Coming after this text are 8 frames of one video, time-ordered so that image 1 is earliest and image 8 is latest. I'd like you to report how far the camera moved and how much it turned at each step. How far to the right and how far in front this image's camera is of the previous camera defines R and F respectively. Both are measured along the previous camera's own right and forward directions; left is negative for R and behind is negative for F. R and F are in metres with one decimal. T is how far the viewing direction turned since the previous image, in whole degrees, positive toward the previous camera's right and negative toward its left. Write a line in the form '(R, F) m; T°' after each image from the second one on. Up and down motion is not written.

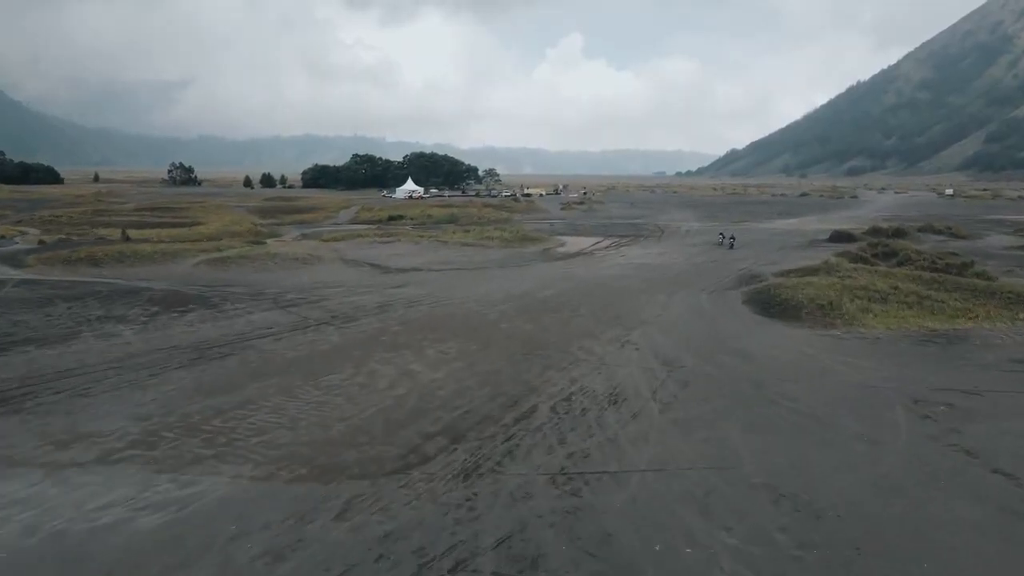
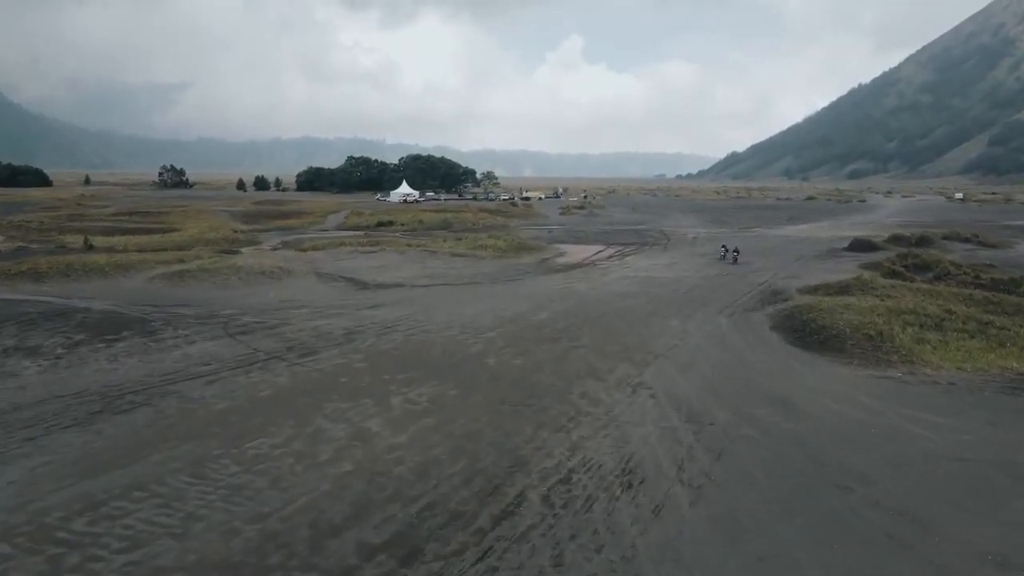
(+0.2, +3.0) m; 0°
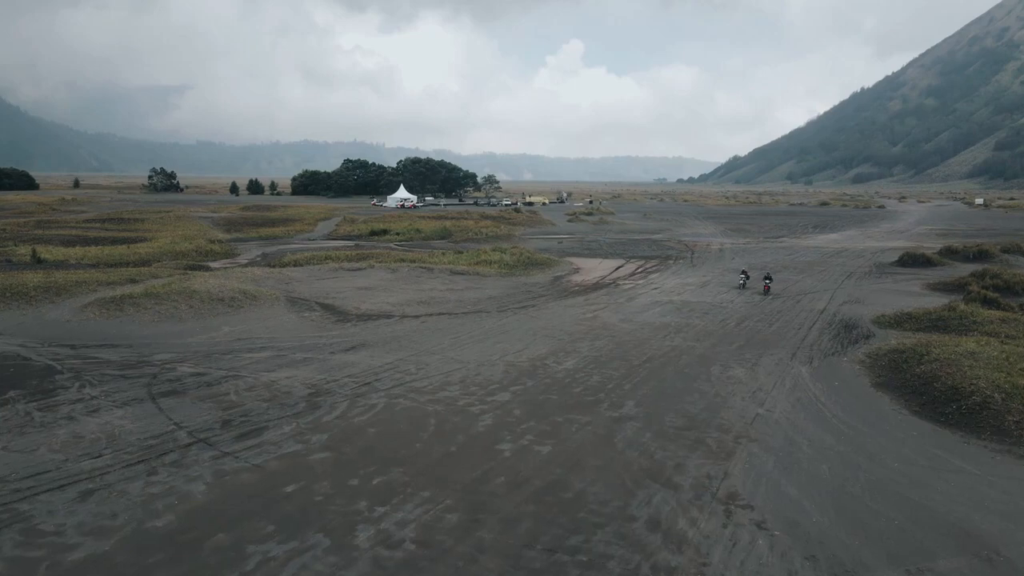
(-0.3, +4.5) m; 0°
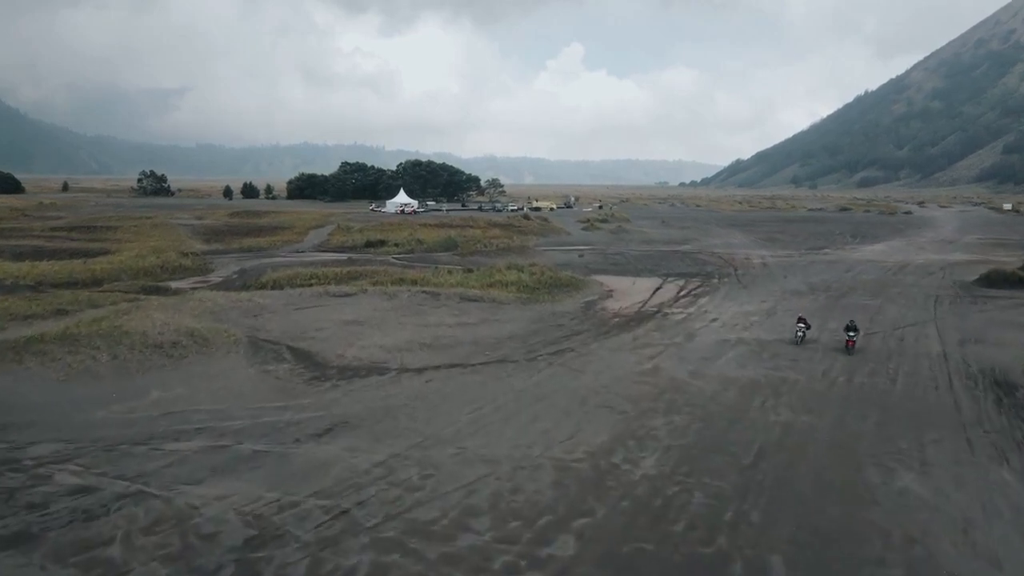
(-0.5, +5.1) m; 0°
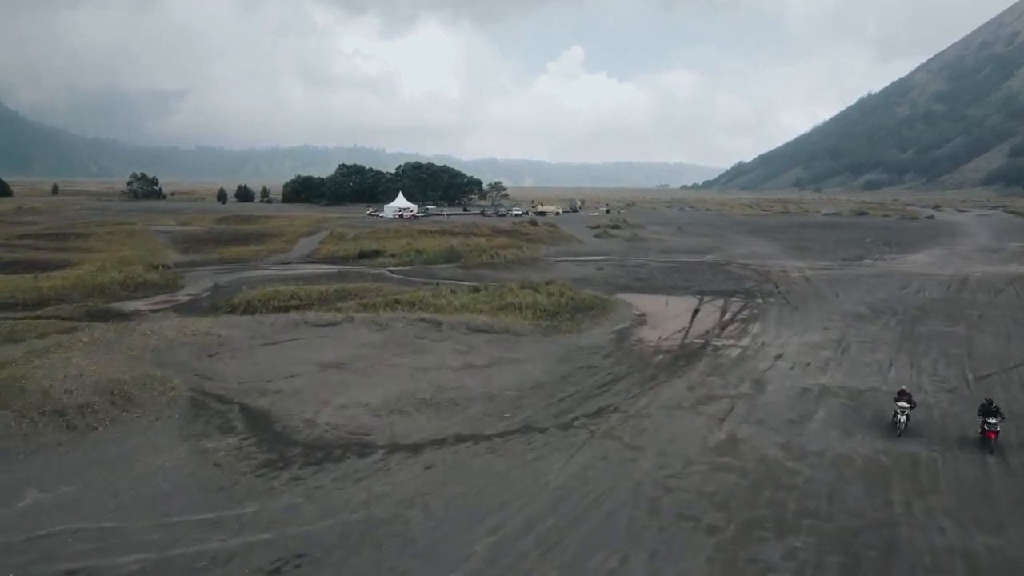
(-0.3, +4.1) m; 0°
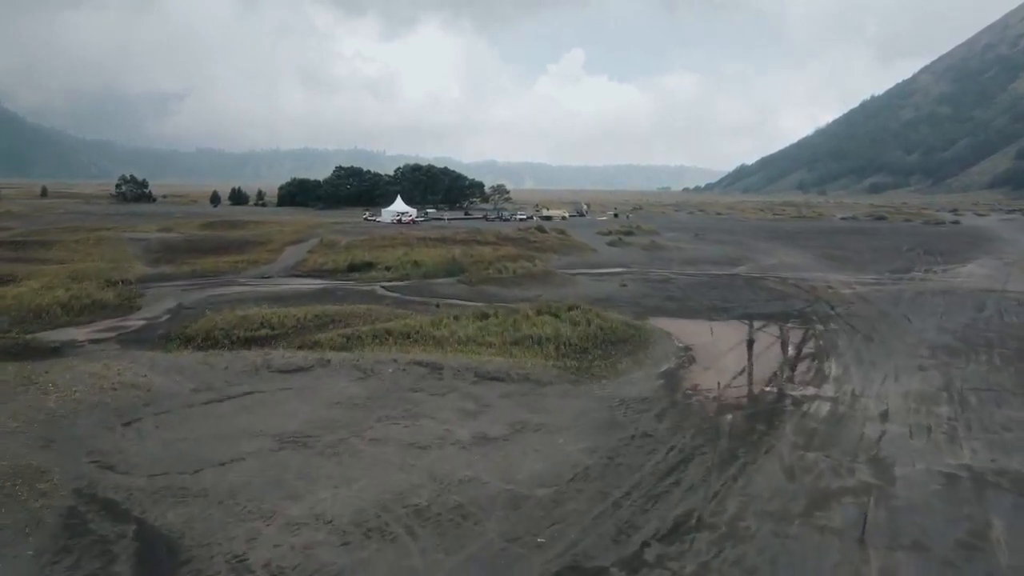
(-0.3, +4.2) m; 0°
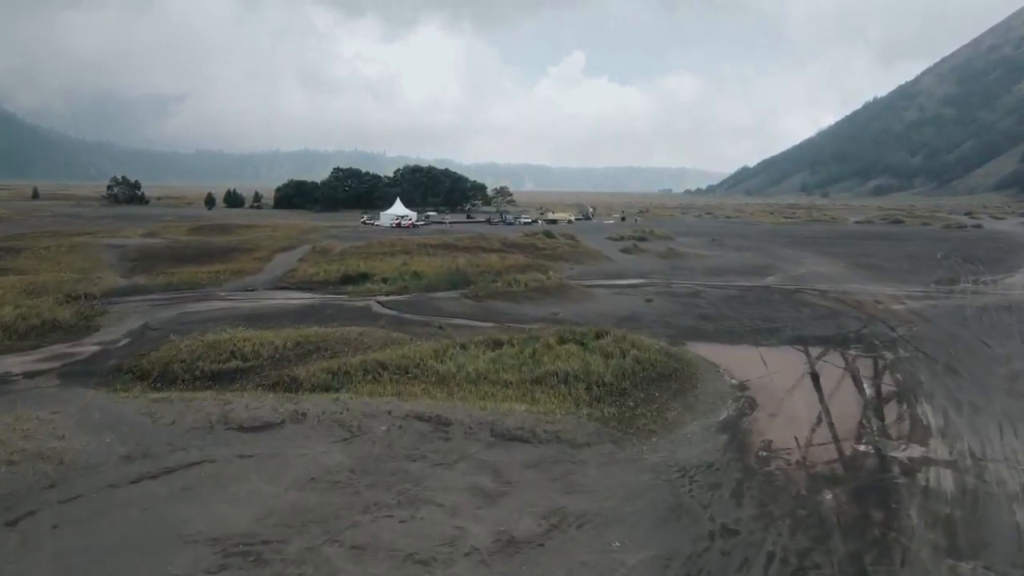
(-0.3, +3.3) m; 0°
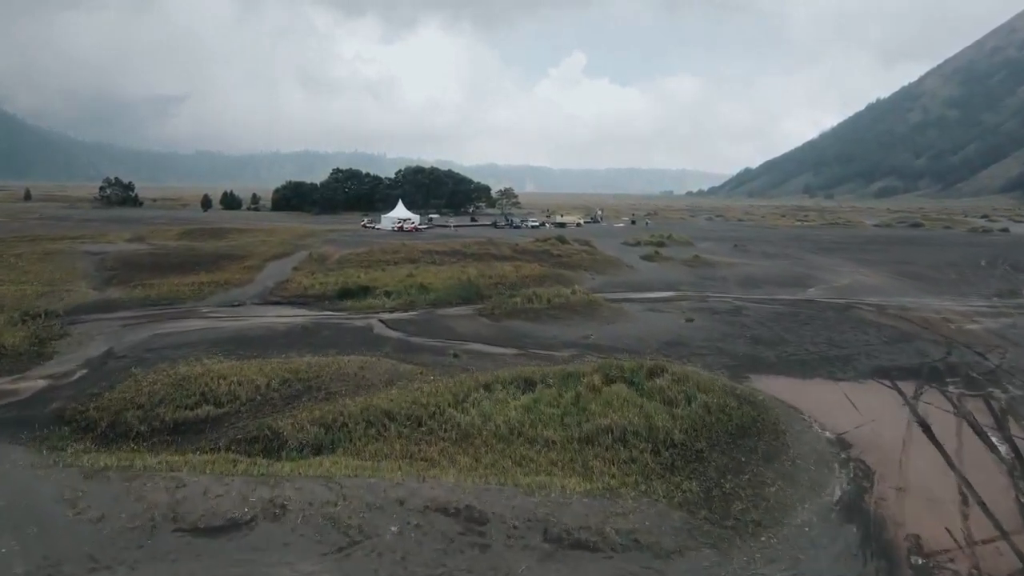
(-0.5, +3.3) m; 0°
